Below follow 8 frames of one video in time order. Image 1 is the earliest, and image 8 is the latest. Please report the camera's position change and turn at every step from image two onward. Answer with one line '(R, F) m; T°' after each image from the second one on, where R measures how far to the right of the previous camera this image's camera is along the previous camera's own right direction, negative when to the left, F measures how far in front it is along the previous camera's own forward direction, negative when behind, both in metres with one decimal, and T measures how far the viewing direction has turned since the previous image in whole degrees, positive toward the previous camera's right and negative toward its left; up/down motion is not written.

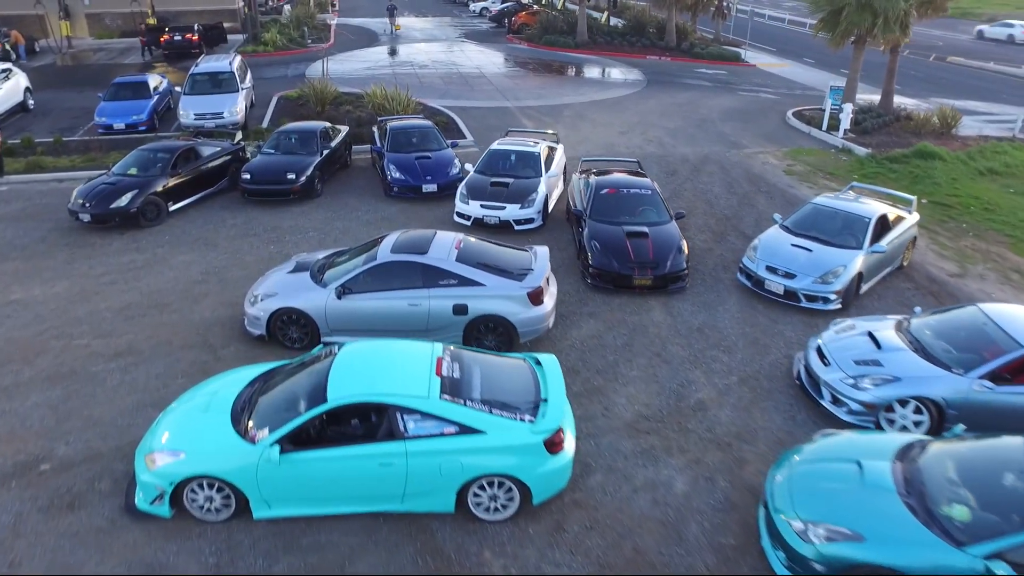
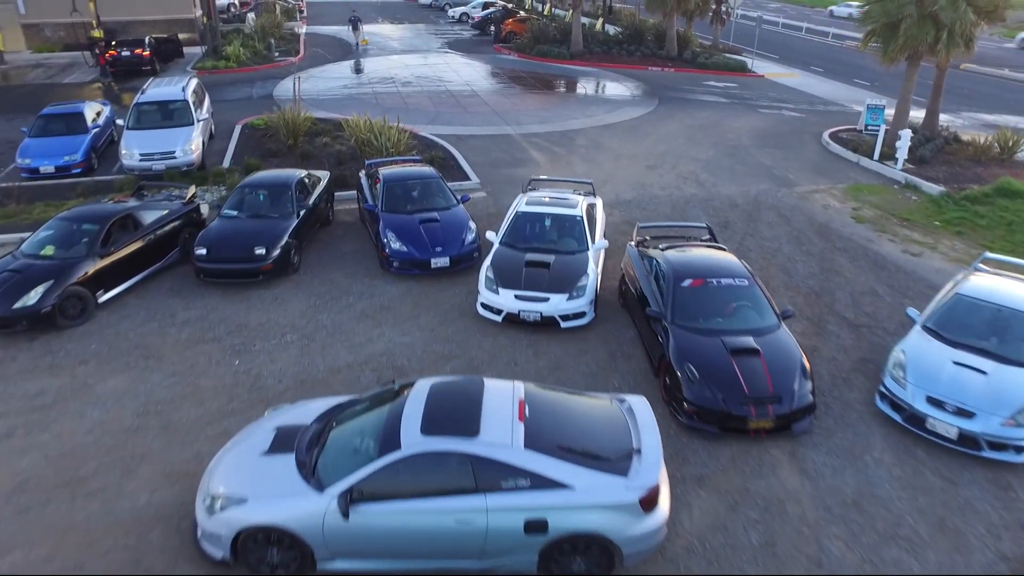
(-0.9, +2.9) m; +2°
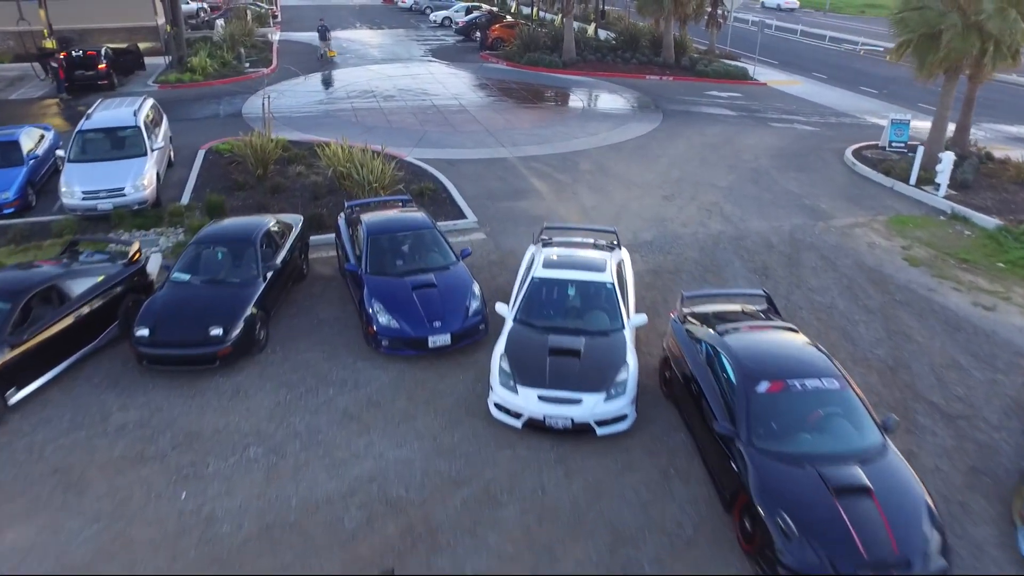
(-0.4, +1.9) m; +1°
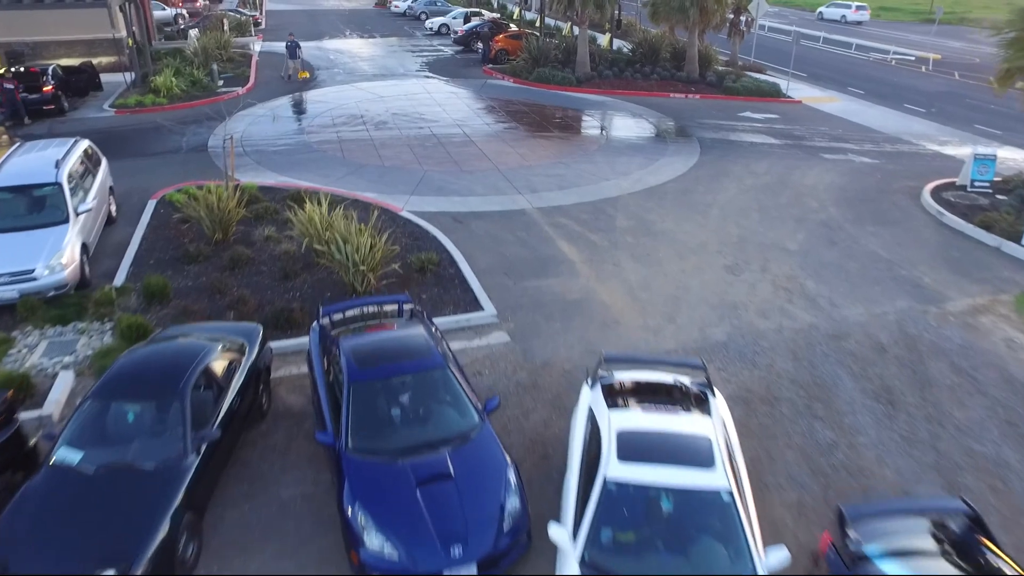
(-0.5, +3.1) m; 0°
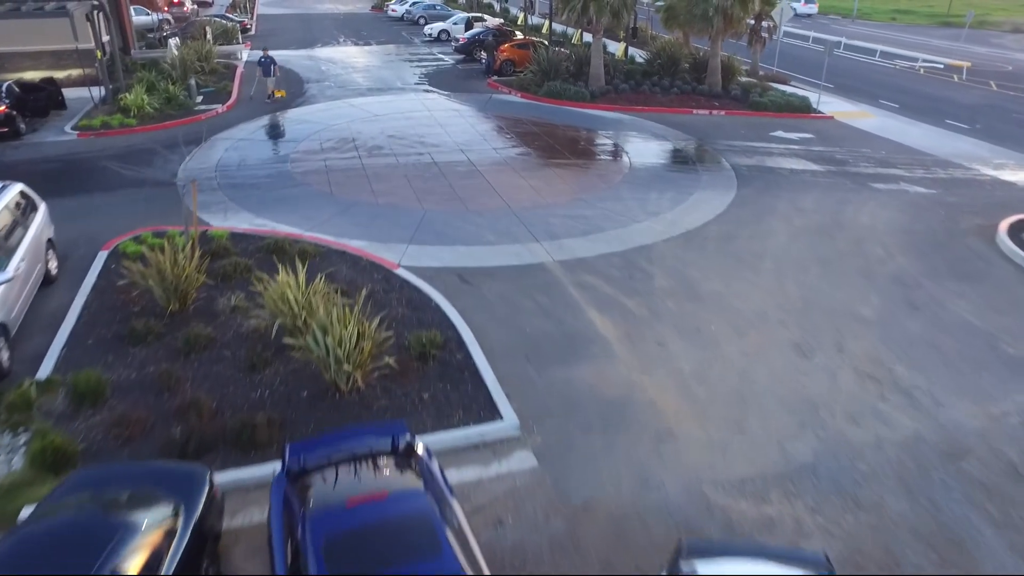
(-0.3, +2.2) m; 0°
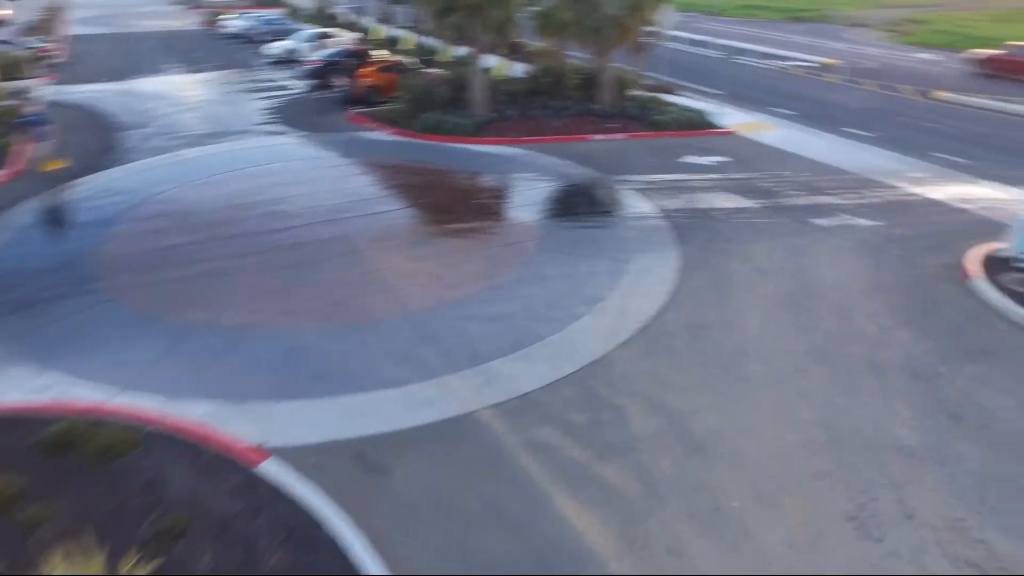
(-0.4, +3.5) m; +10°
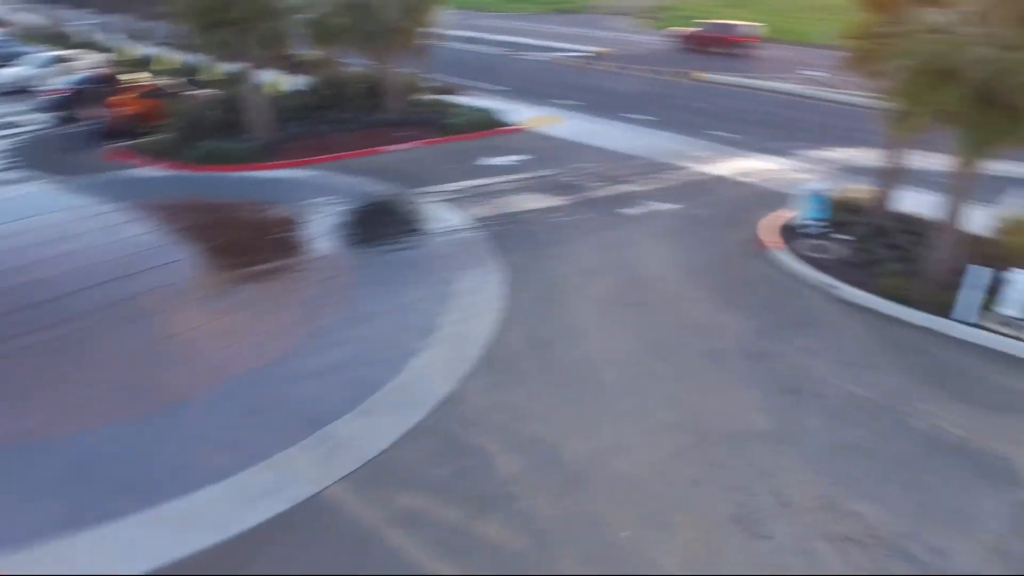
(-0.3, +0.9) m; +15°
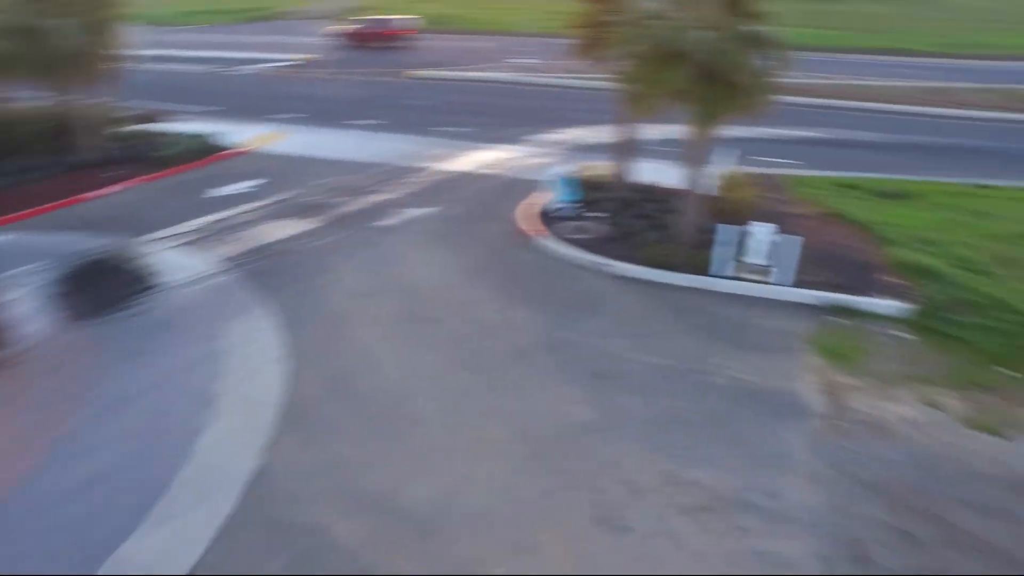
(-0.6, +0.7) m; +20°
